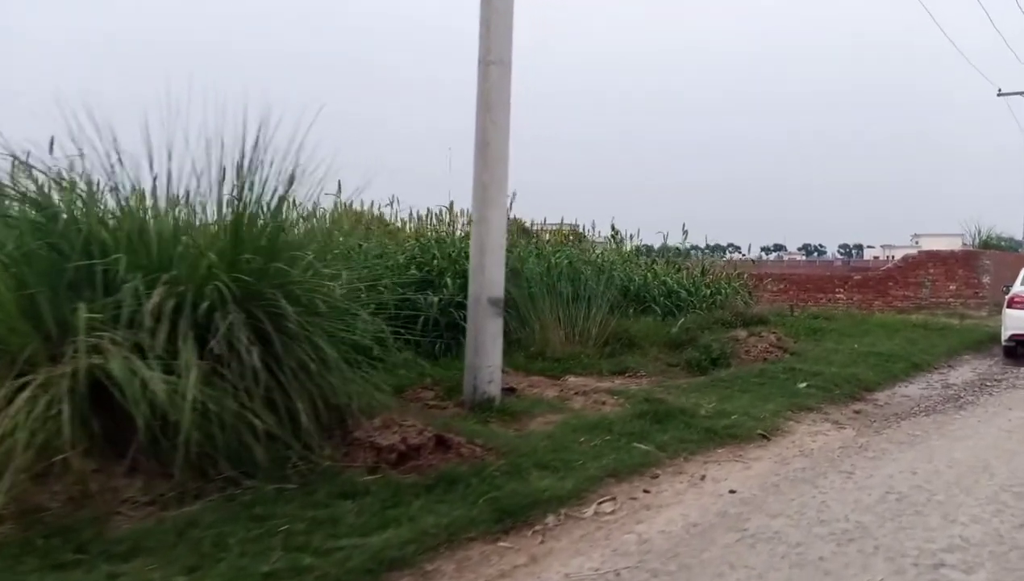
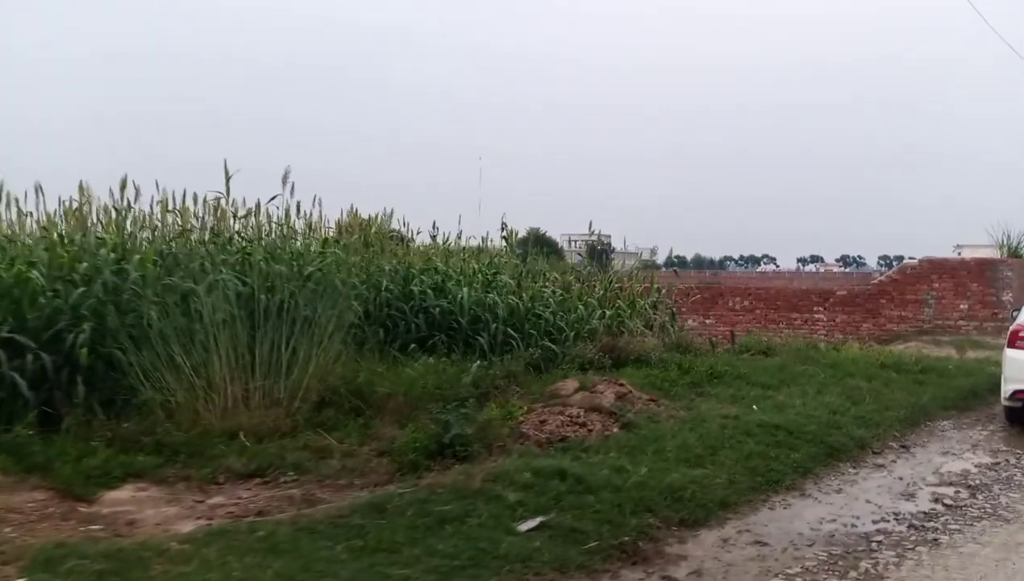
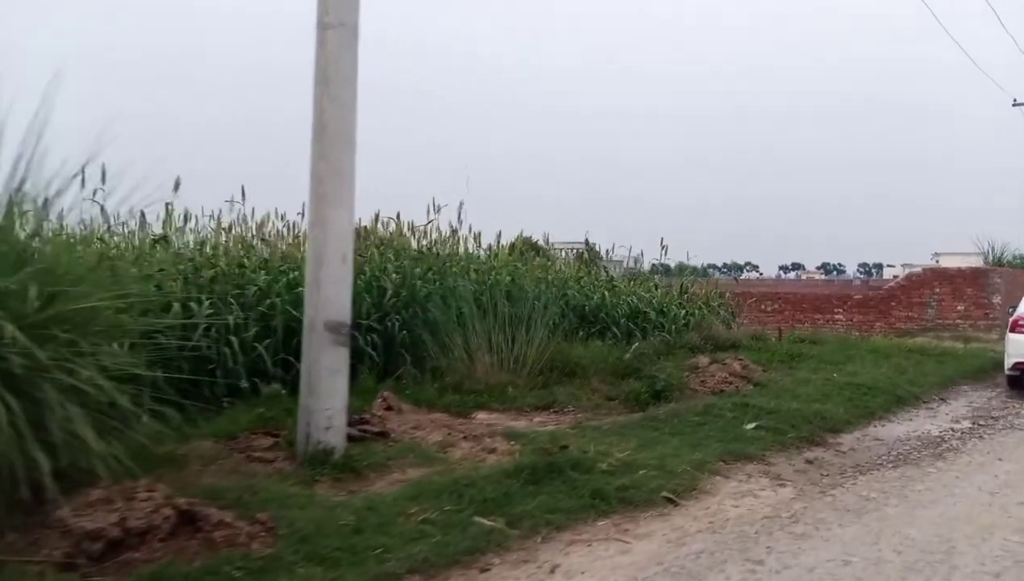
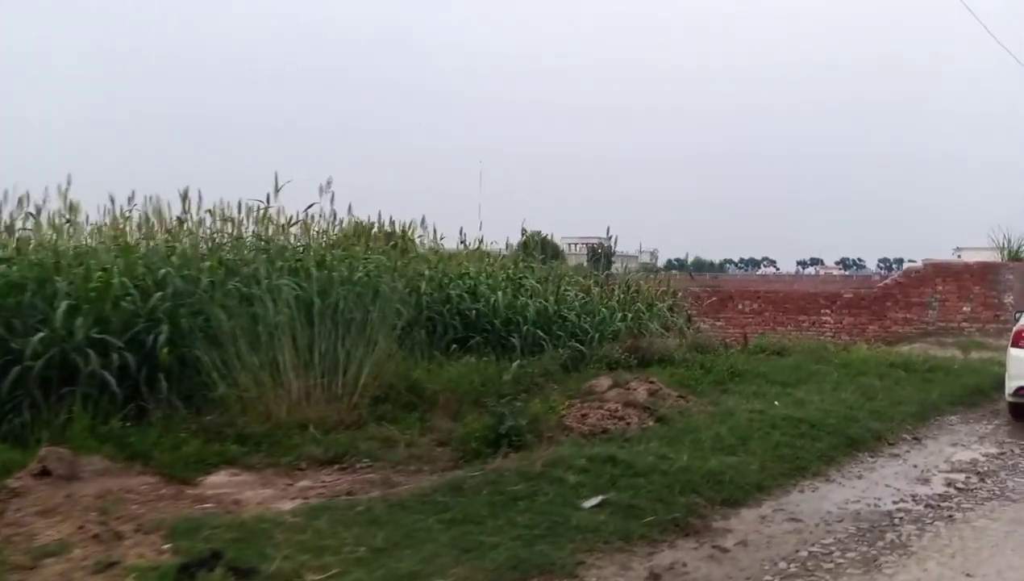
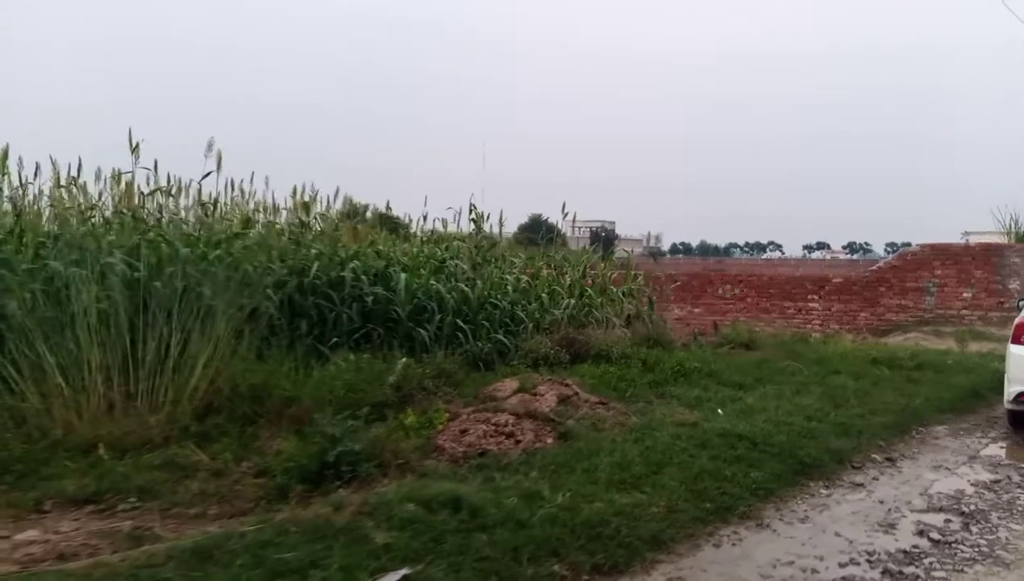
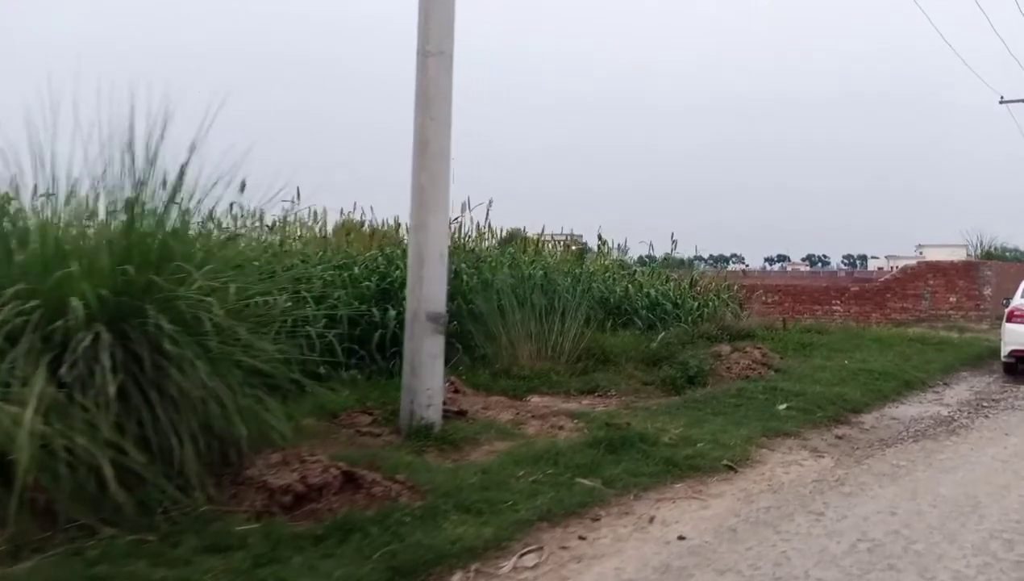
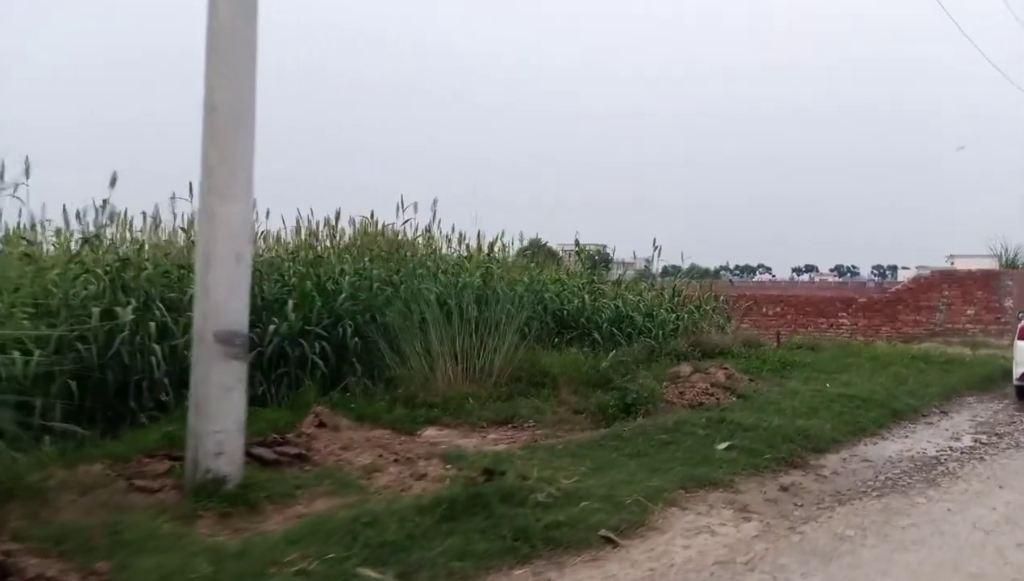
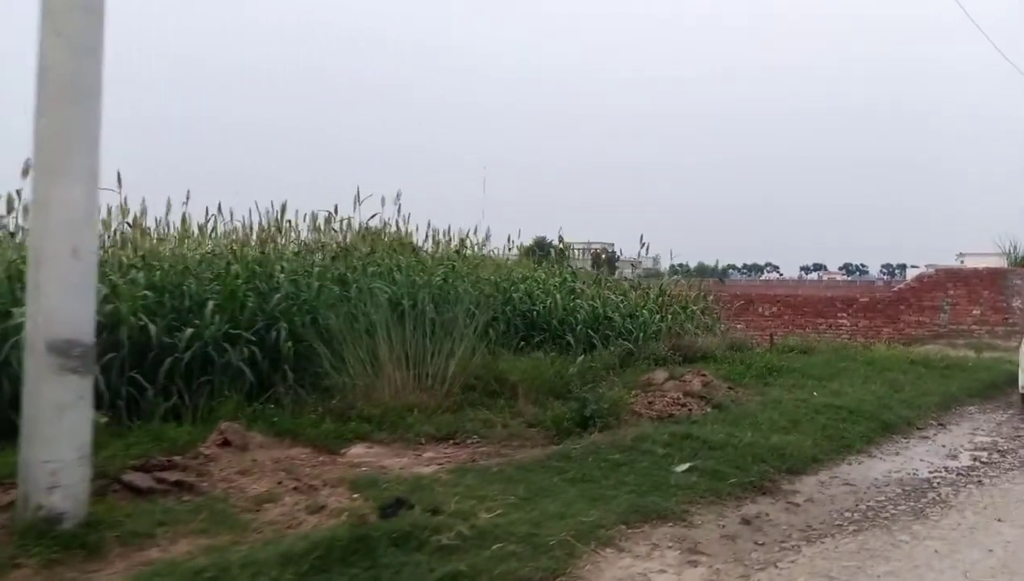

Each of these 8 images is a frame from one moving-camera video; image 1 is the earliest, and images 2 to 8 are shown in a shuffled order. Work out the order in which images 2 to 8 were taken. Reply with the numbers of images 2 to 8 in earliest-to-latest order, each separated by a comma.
6, 3, 7, 8, 4, 2, 5
